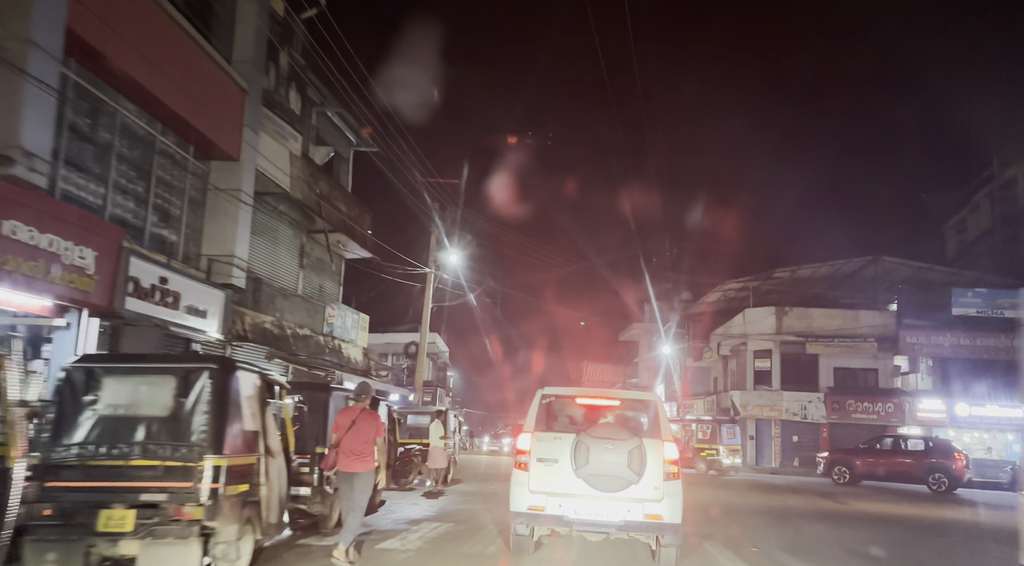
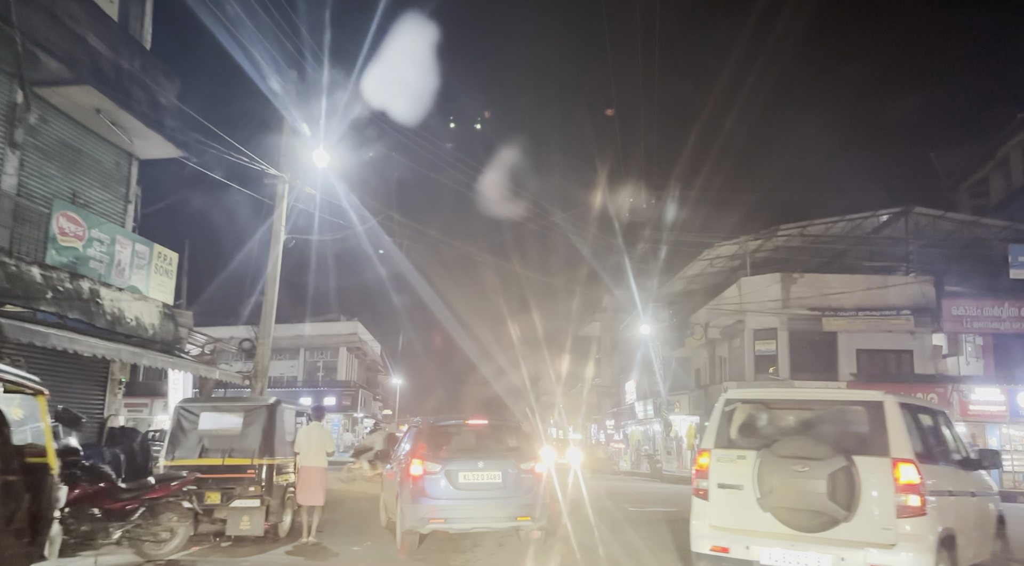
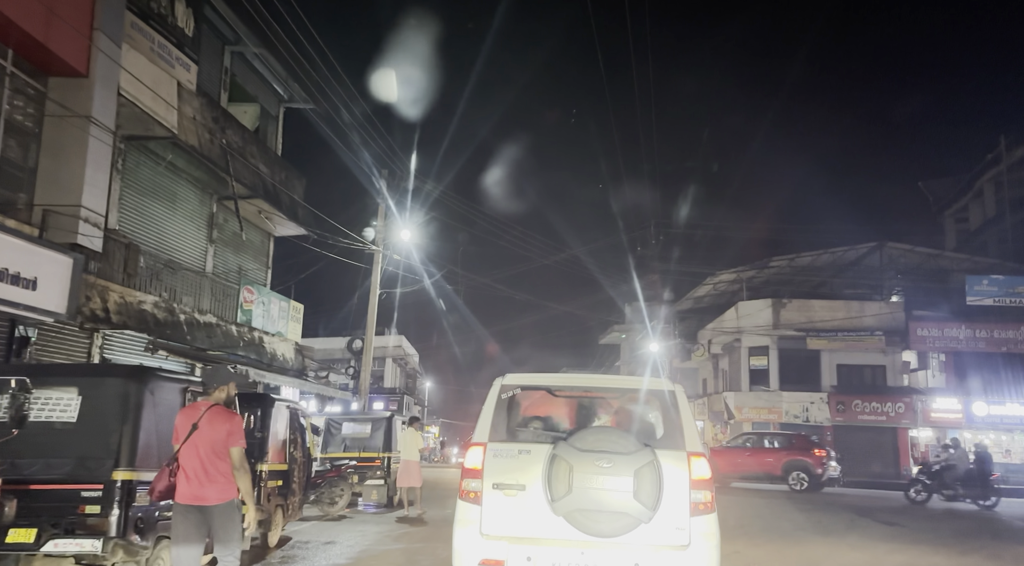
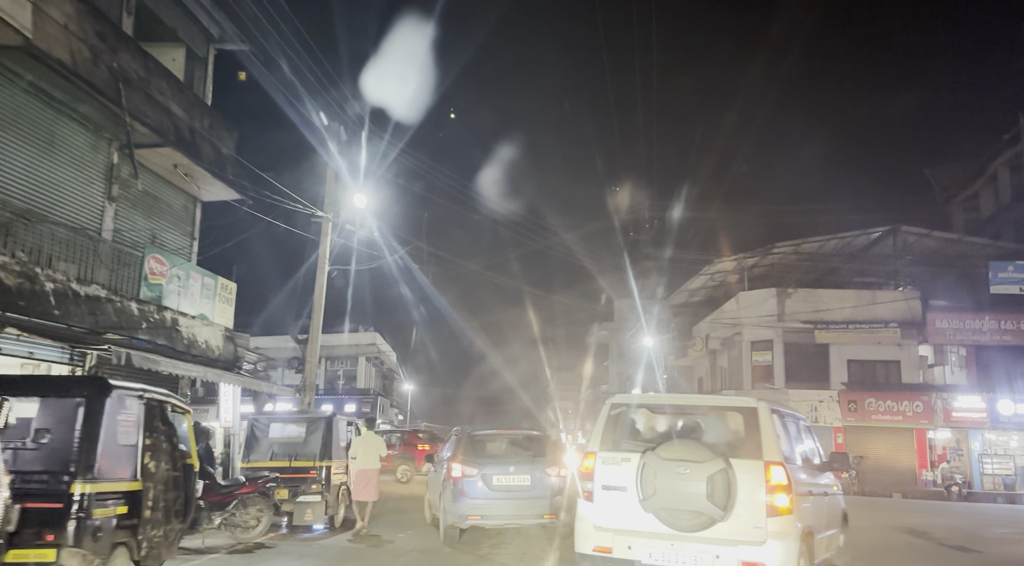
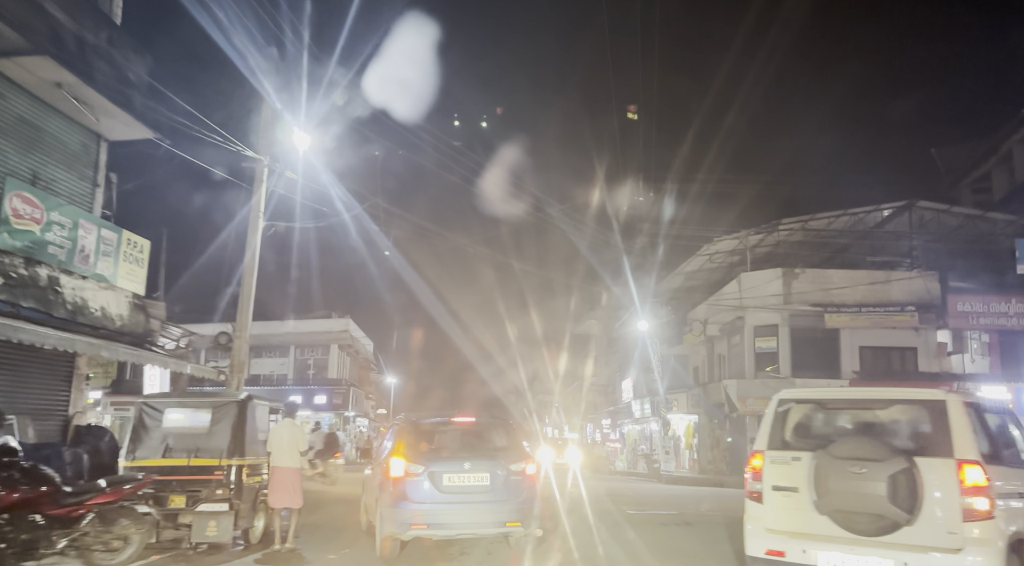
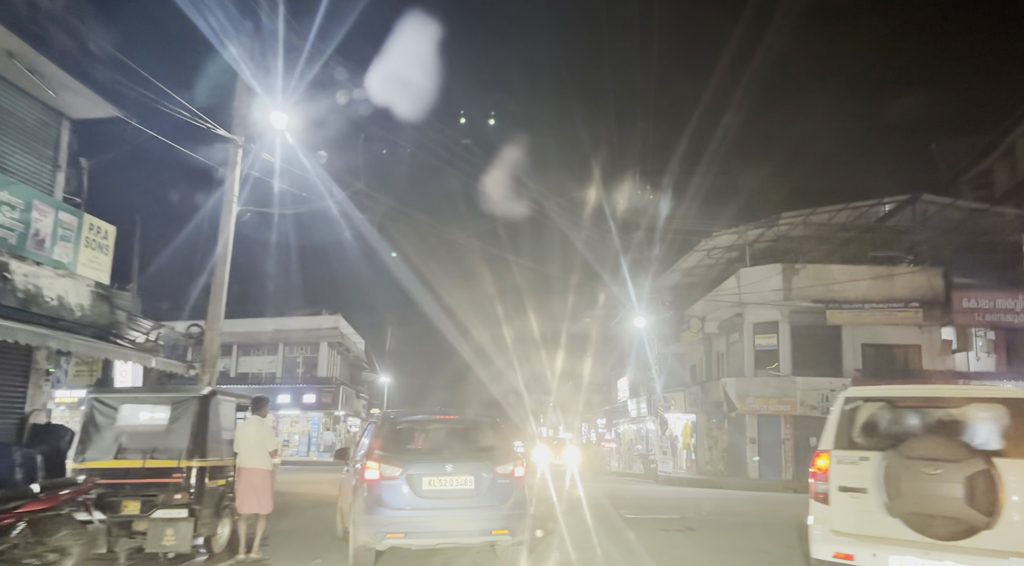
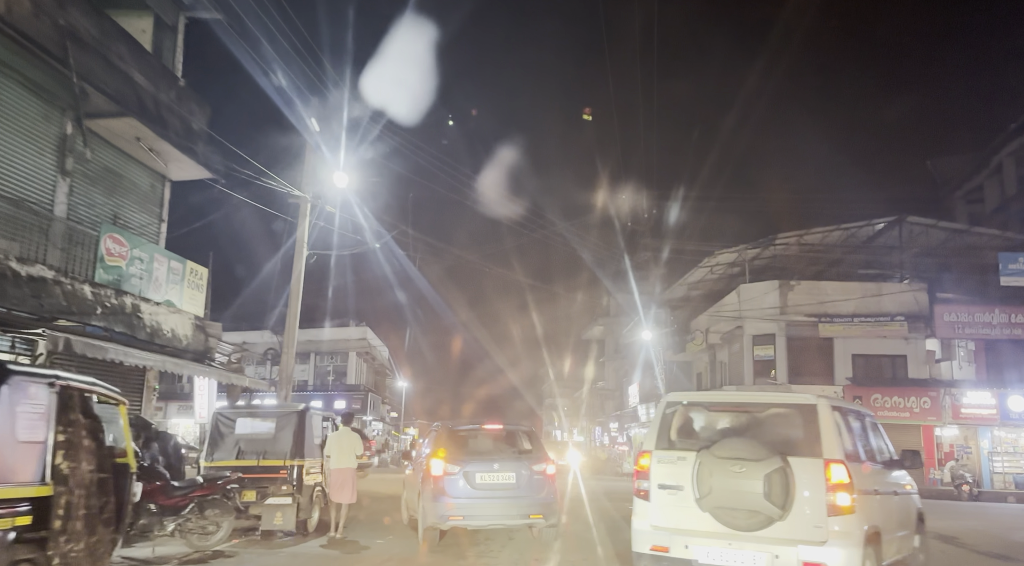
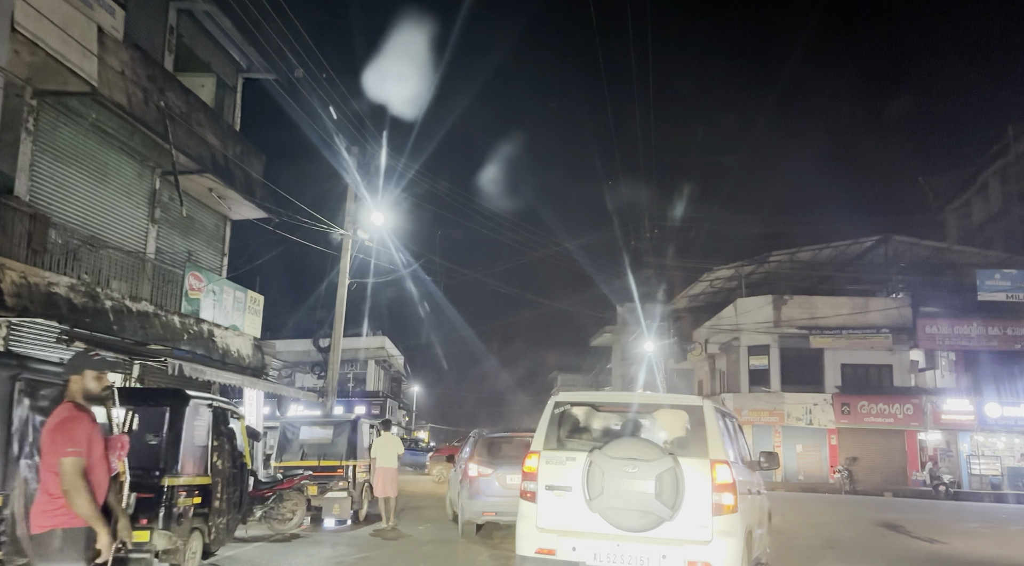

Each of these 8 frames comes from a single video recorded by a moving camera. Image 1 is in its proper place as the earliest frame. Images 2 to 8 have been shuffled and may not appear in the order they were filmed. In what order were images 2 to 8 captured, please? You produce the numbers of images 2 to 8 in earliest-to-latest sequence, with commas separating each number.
3, 8, 4, 7, 2, 5, 6
